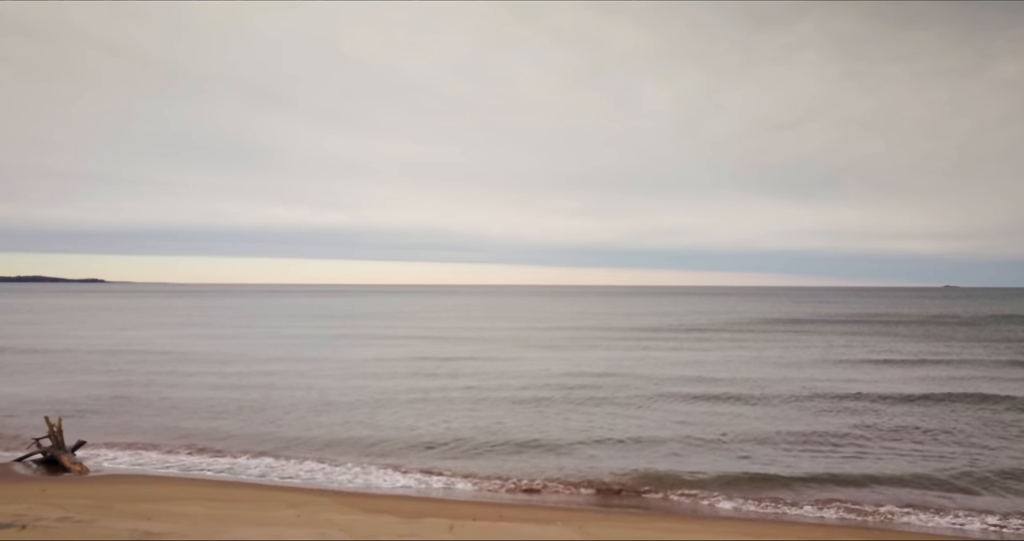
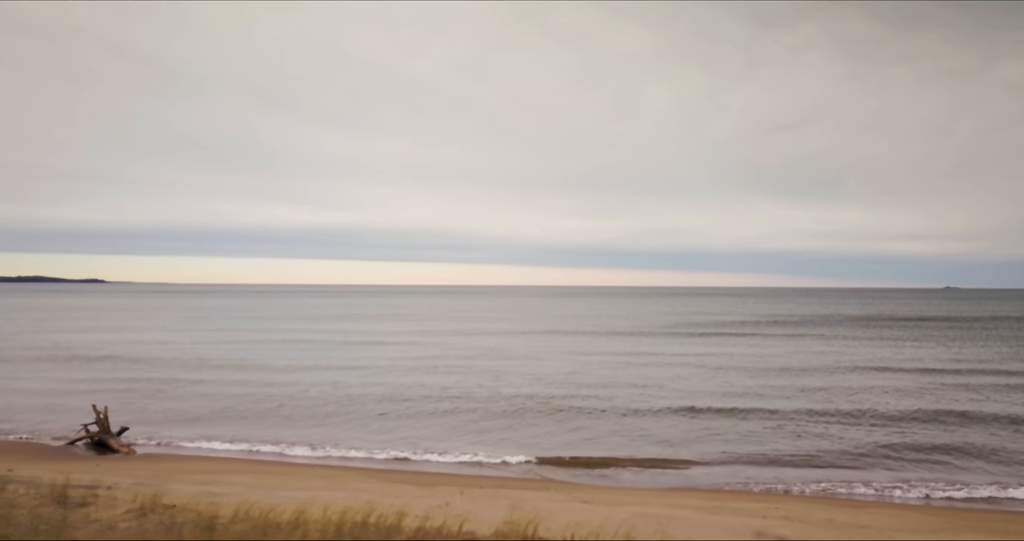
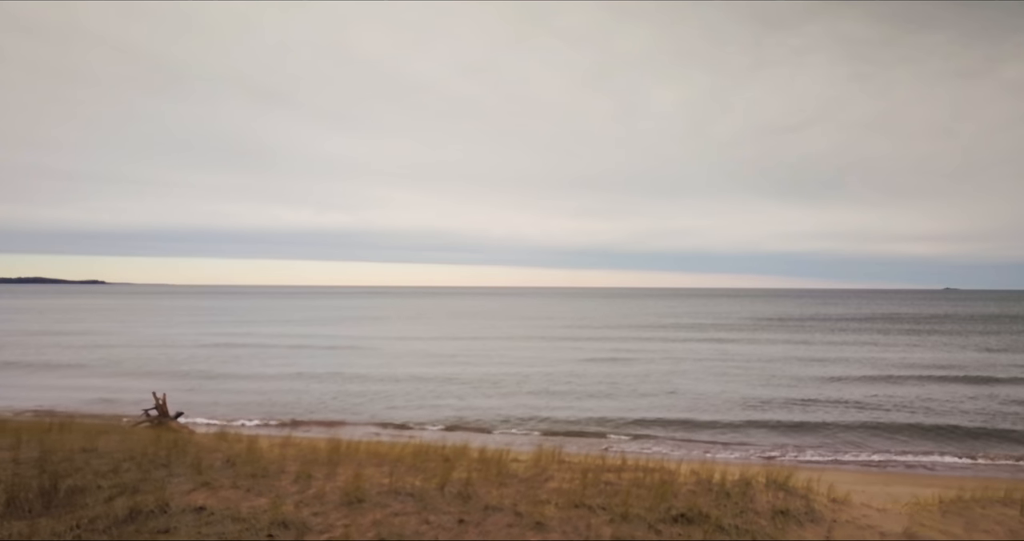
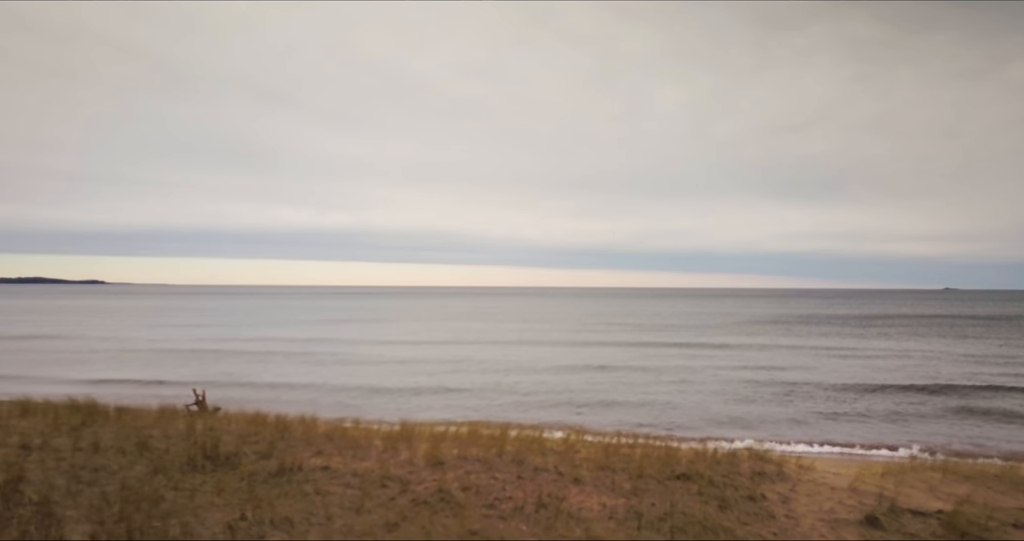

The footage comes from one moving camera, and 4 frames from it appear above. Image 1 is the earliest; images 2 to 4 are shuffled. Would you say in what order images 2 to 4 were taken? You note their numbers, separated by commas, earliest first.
2, 3, 4
